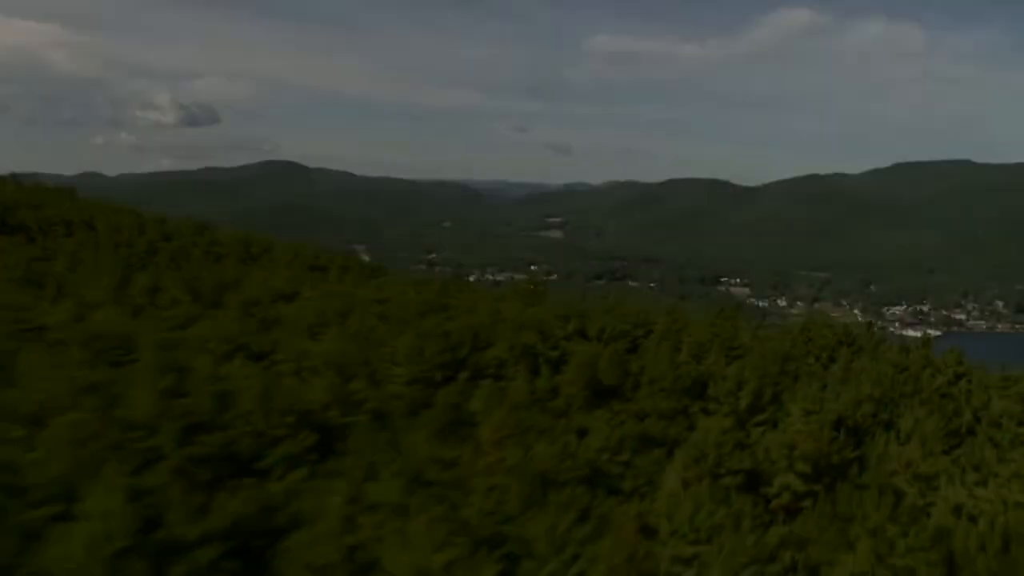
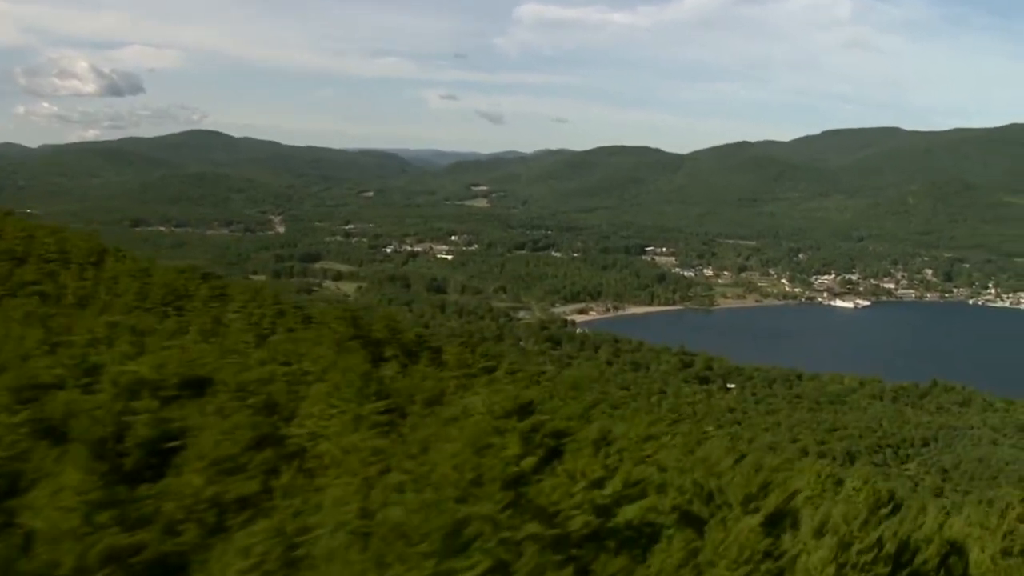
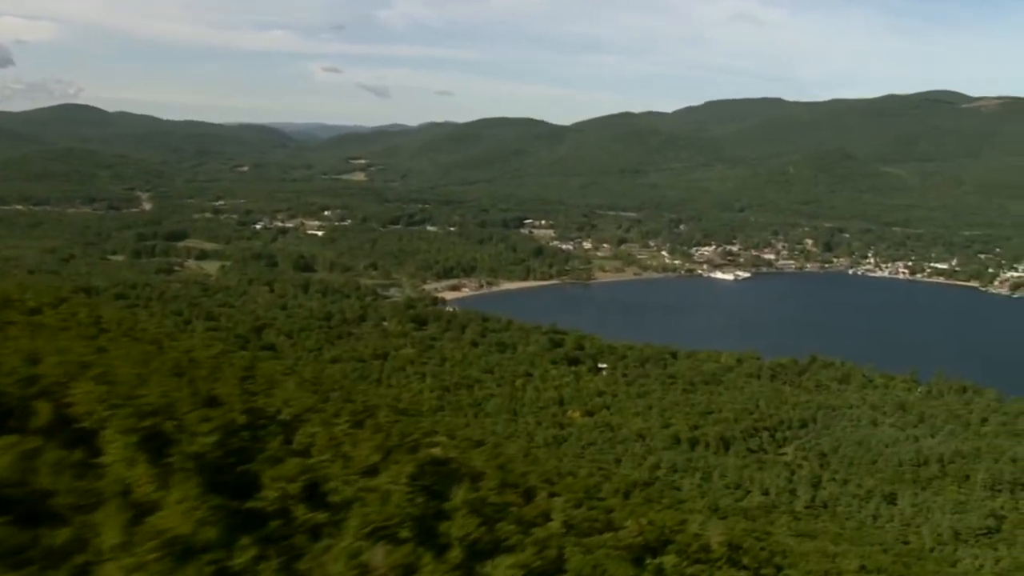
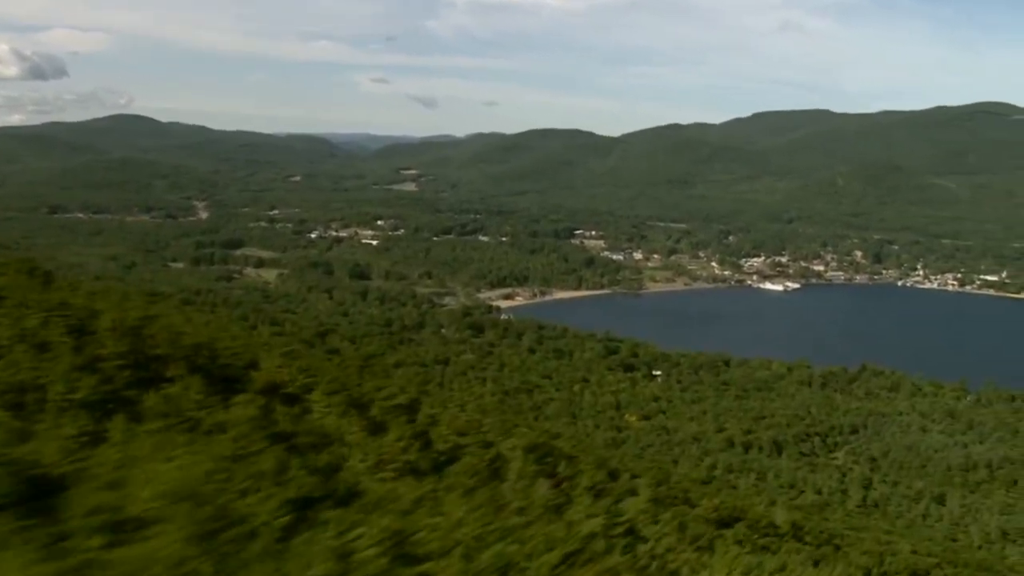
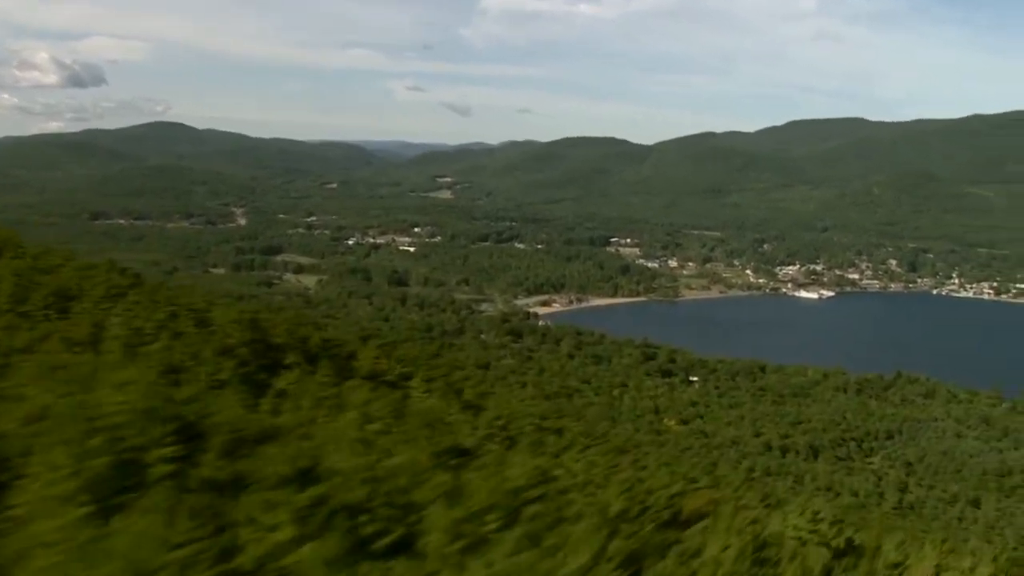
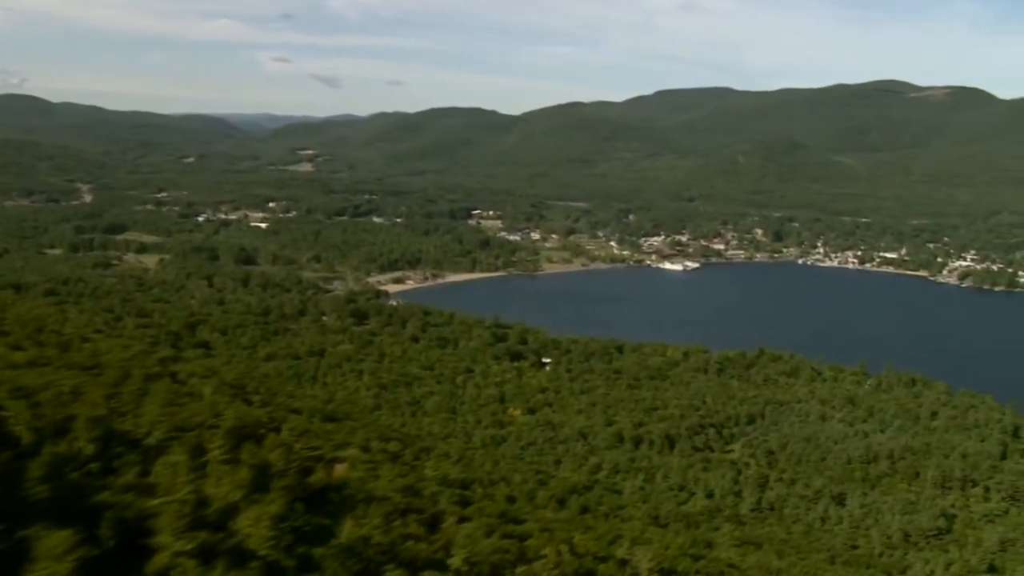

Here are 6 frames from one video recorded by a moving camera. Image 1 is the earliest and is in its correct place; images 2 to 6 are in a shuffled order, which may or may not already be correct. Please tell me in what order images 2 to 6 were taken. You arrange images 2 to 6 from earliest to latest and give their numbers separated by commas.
2, 5, 4, 3, 6
